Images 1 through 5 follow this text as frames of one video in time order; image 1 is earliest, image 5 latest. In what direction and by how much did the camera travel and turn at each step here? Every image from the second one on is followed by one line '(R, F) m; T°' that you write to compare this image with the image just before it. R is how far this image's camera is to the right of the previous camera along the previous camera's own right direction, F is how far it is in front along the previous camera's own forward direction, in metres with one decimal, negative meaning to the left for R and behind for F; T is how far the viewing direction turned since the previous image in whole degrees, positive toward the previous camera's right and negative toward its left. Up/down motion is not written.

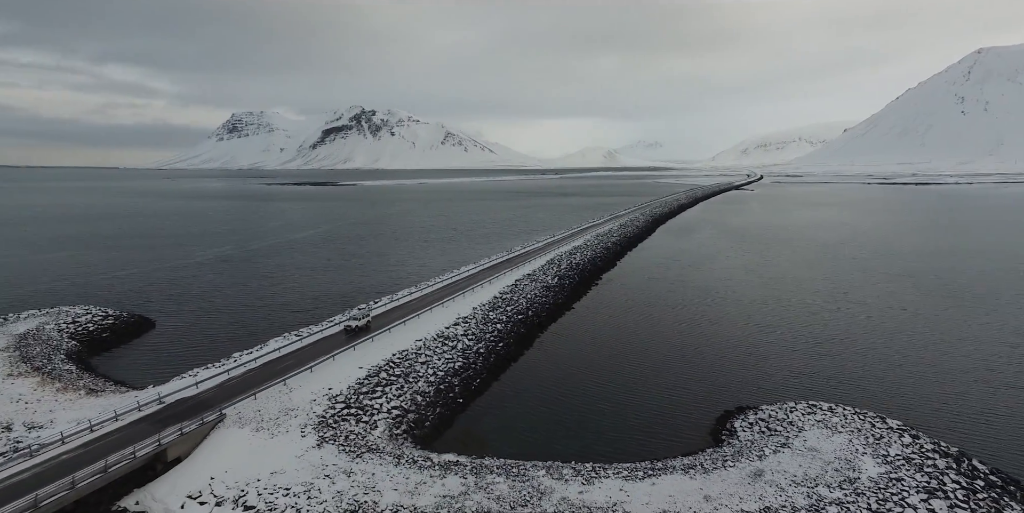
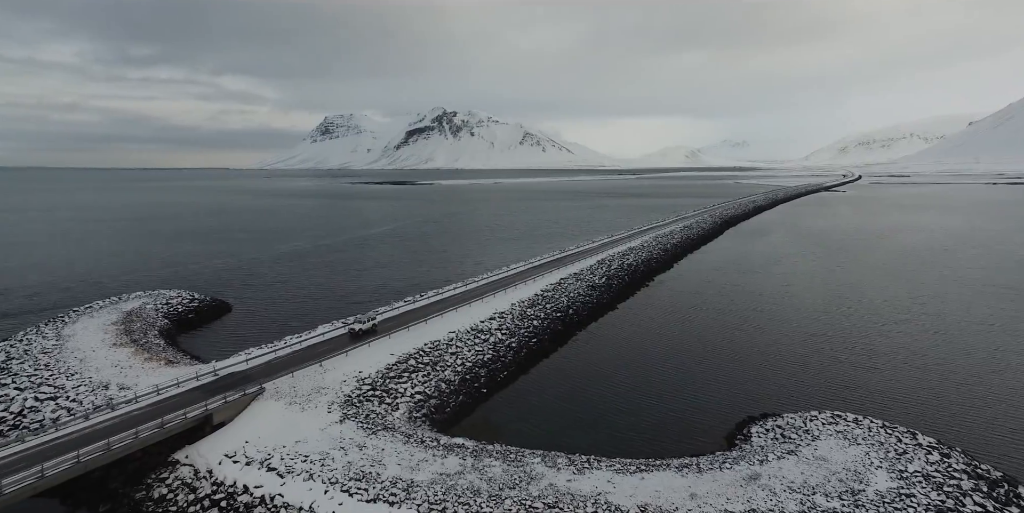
(+2.4, -0.6) m; -8°
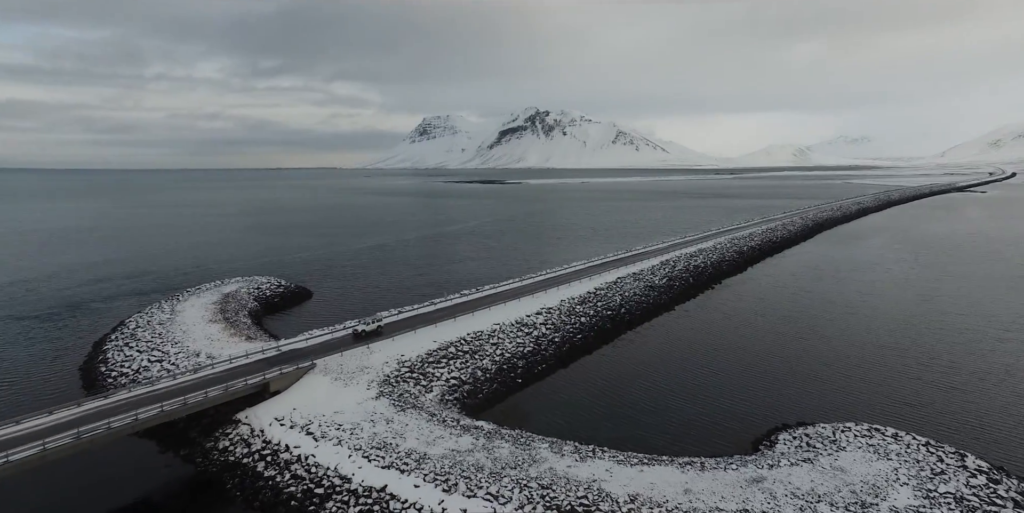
(+2.5, -0.7) m; -9°
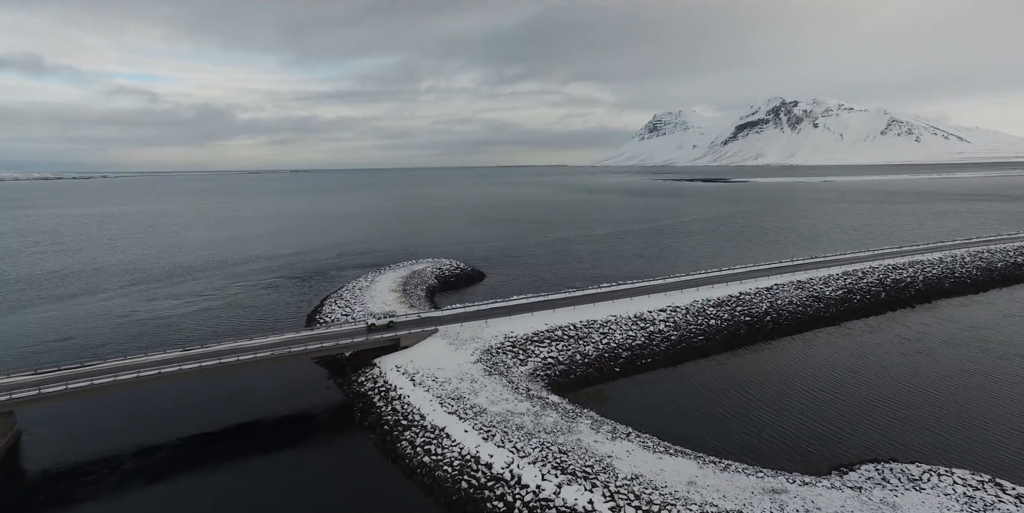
(+5.8, -1.1) m; -23°
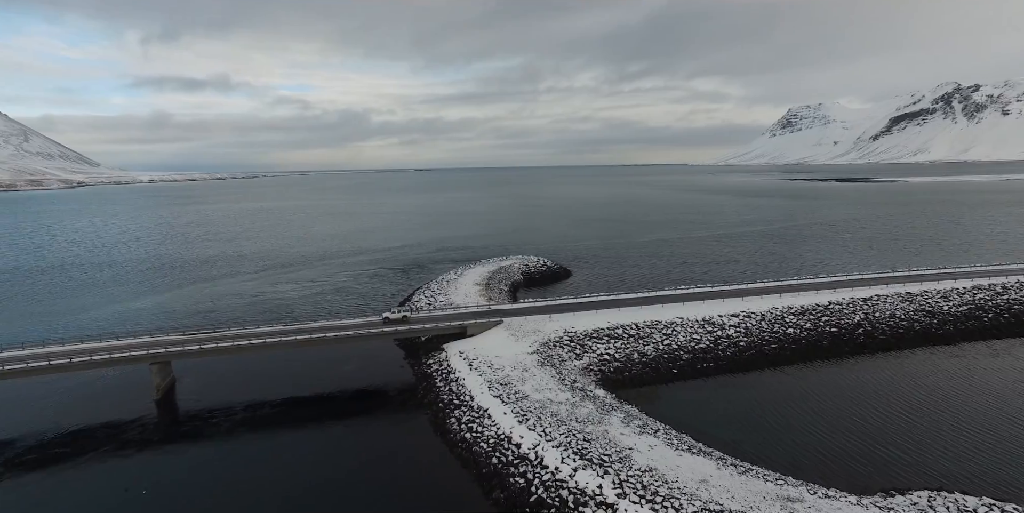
(+2.7, -1.0) m; -12°
